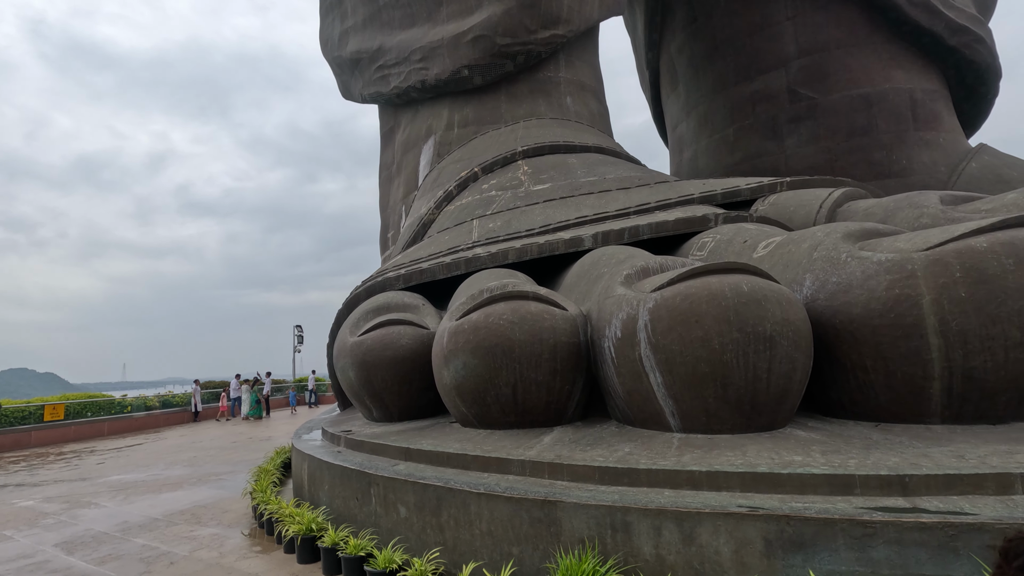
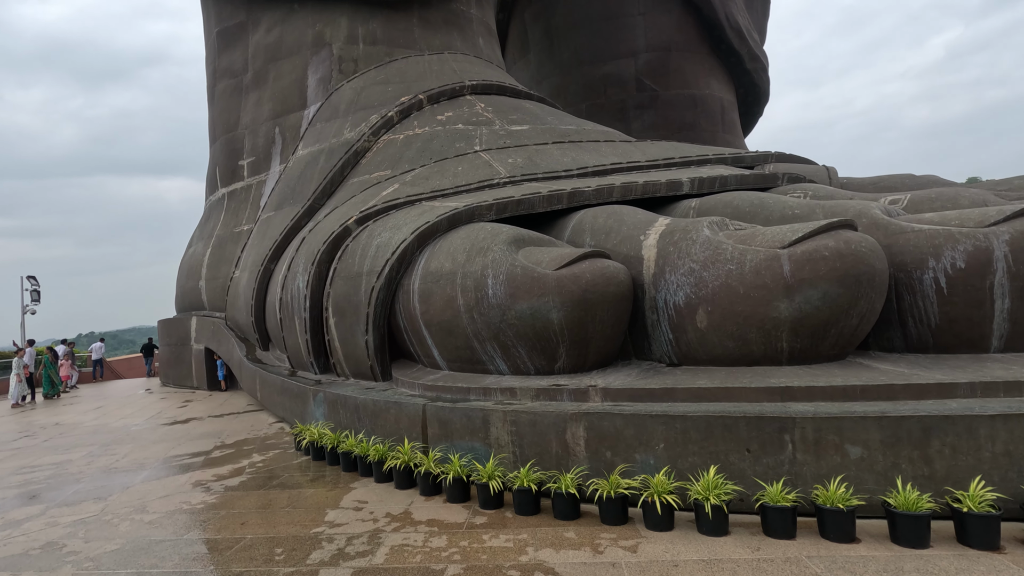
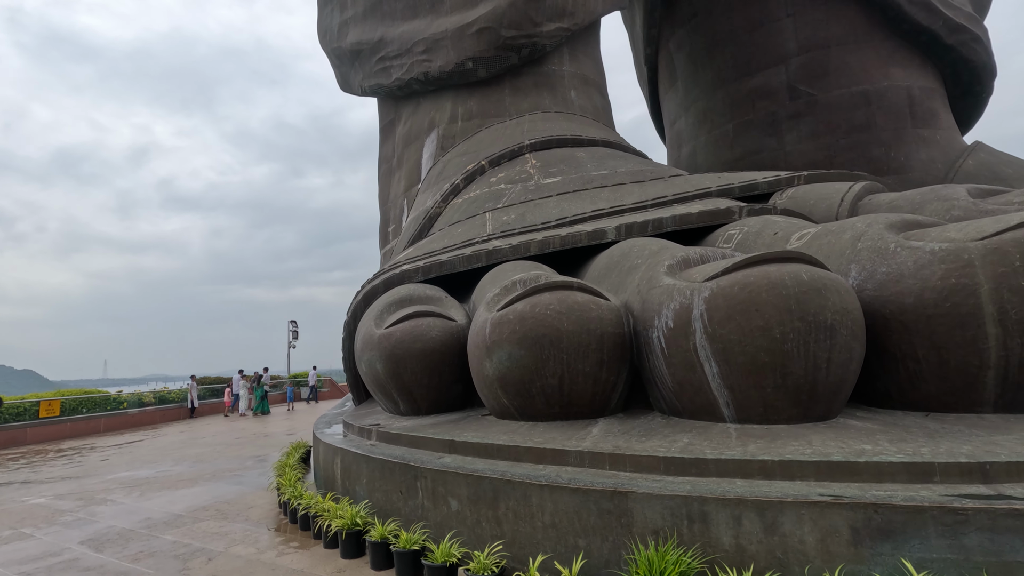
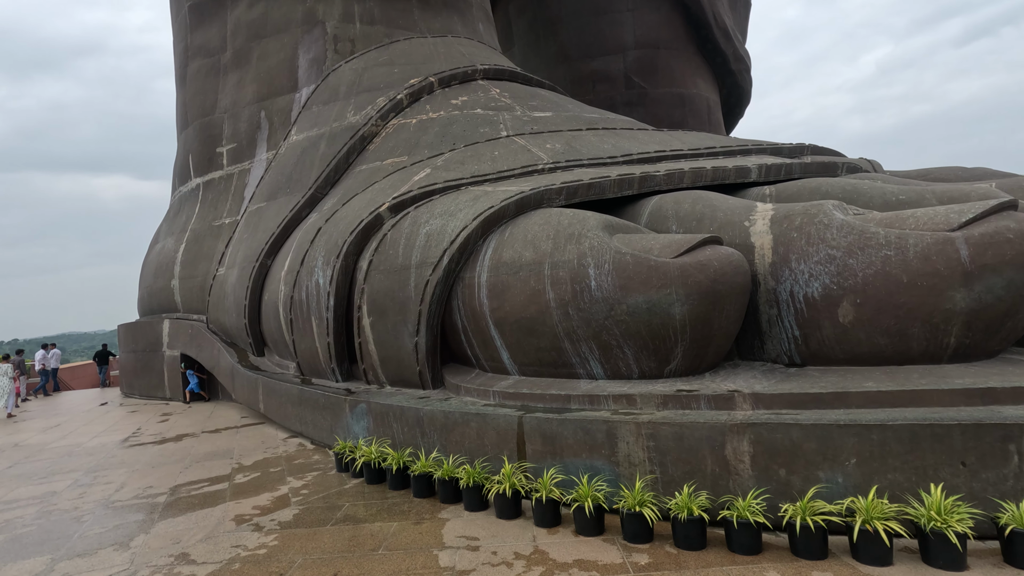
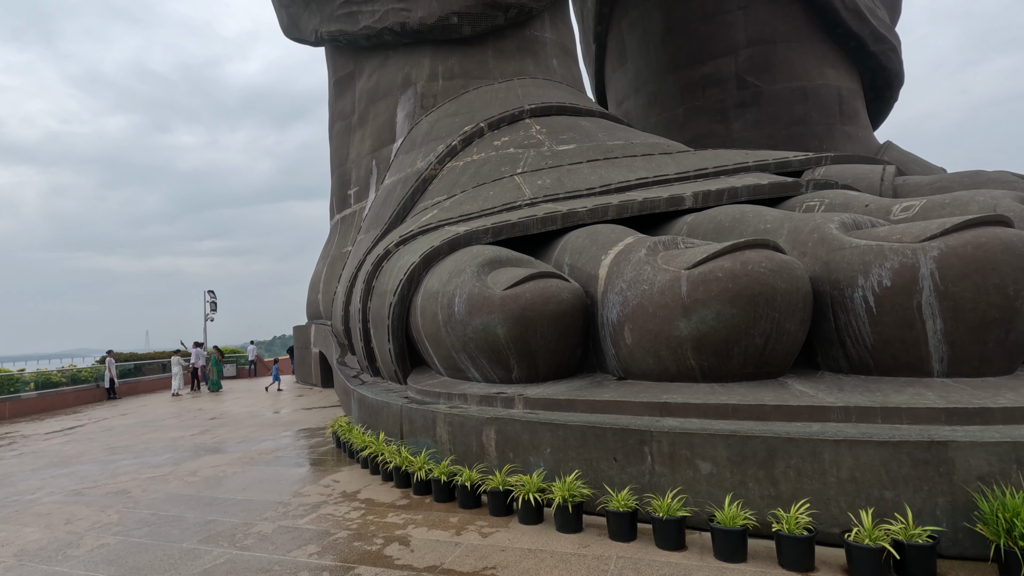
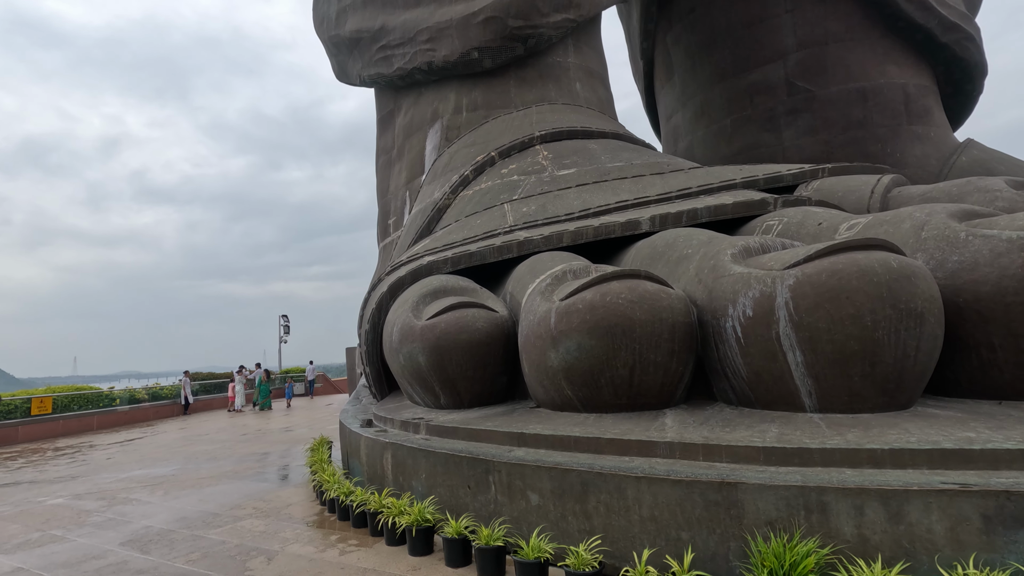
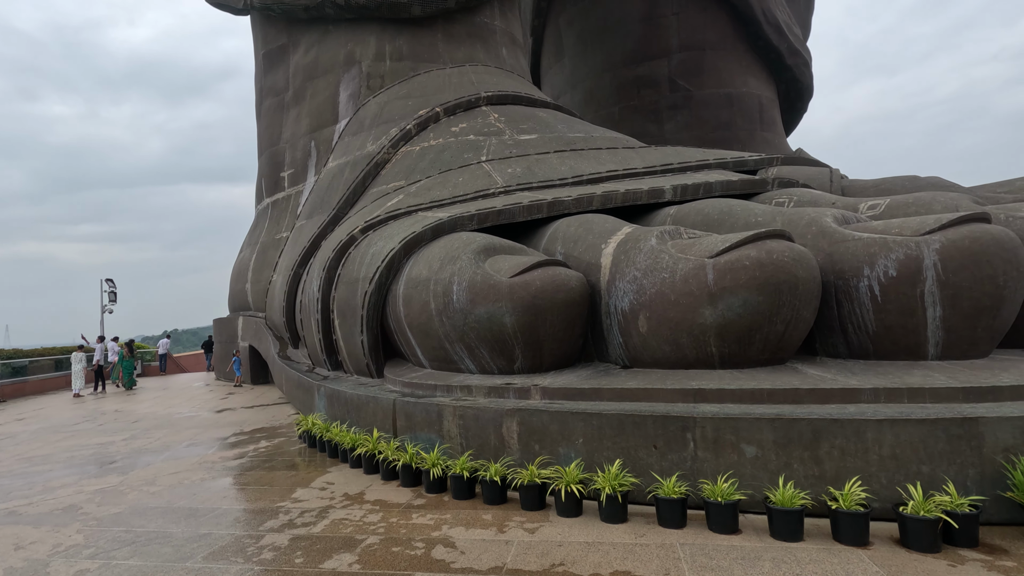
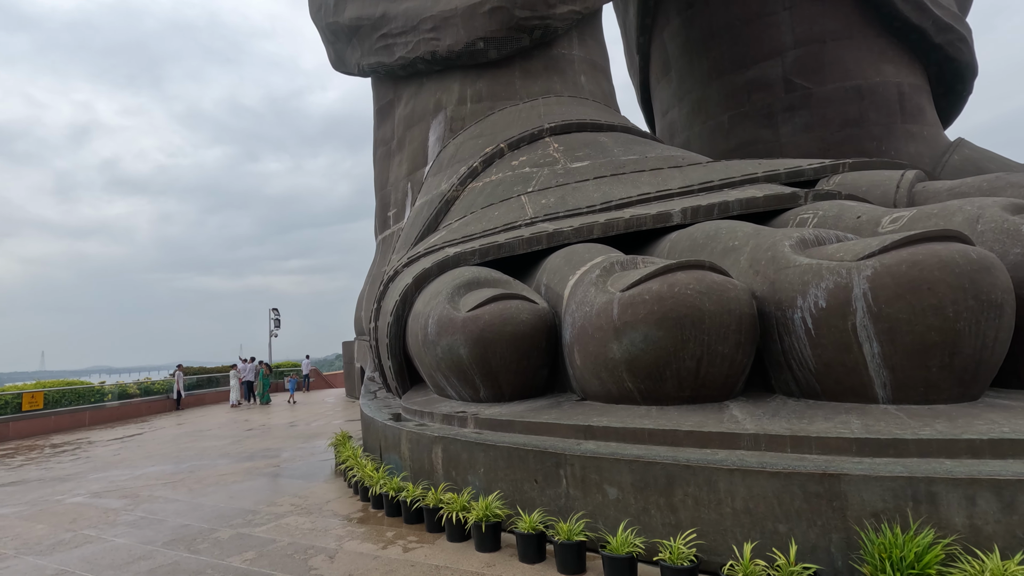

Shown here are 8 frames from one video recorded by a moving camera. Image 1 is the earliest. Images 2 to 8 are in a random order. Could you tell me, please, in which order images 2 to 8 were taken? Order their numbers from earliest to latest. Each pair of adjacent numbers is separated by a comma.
3, 6, 8, 5, 7, 2, 4
